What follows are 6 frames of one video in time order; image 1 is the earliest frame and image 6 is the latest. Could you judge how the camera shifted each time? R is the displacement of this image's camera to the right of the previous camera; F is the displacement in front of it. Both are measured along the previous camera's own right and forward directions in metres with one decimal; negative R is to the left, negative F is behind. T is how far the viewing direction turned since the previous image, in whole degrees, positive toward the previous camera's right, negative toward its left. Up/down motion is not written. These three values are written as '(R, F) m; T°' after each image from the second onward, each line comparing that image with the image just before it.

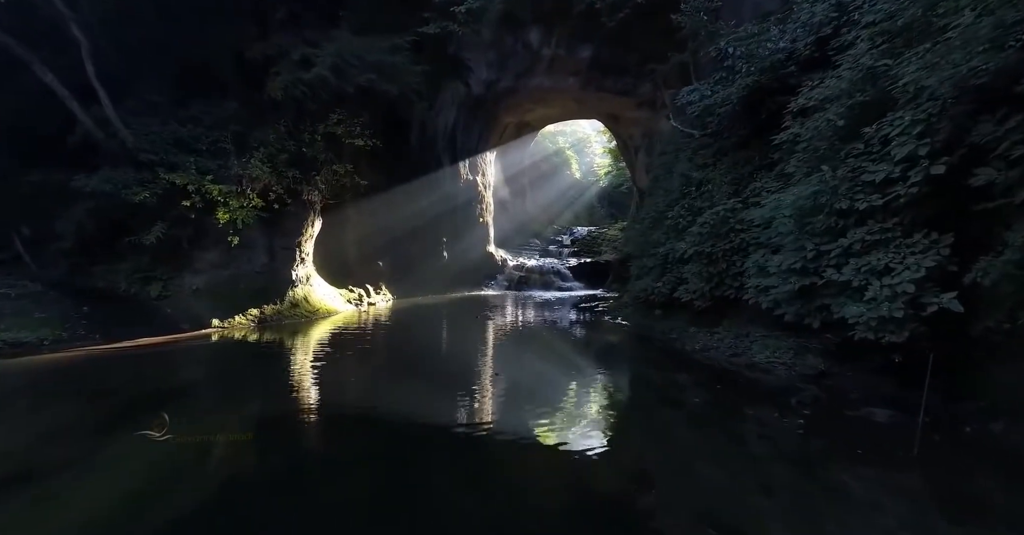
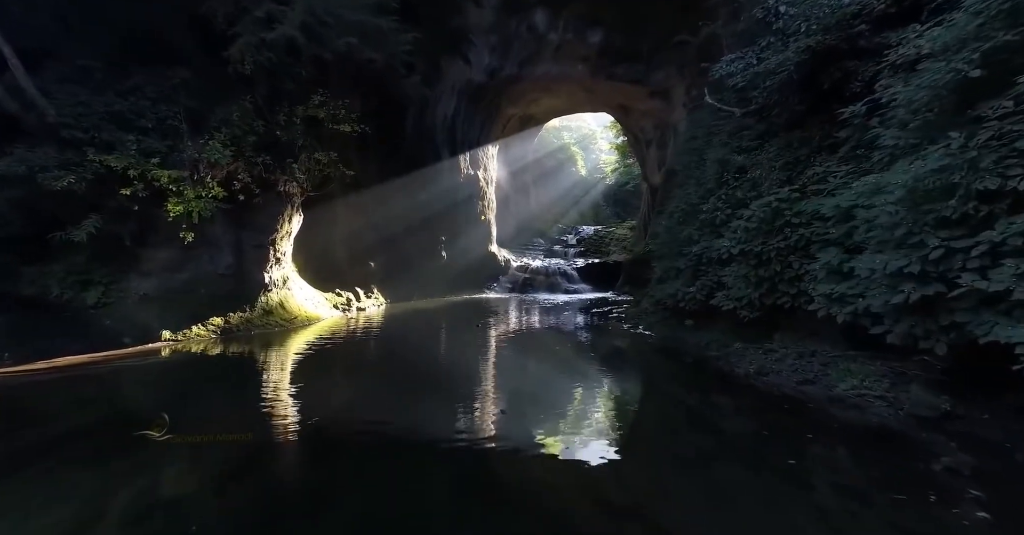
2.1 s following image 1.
(-0.1, +1.4) m; 0°
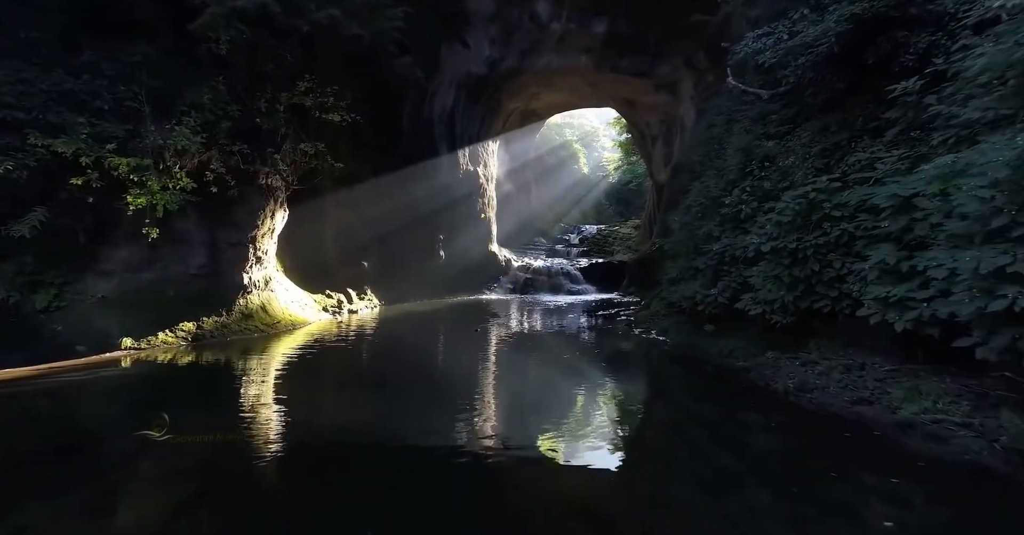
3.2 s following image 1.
(0.0, +0.8) m; 0°
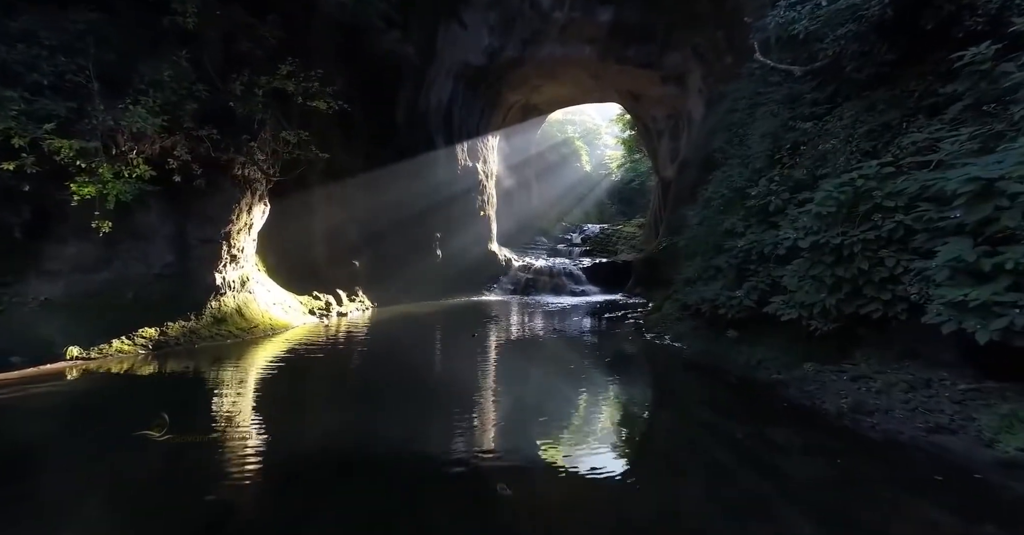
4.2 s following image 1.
(0.0, +0.8) m; 0°
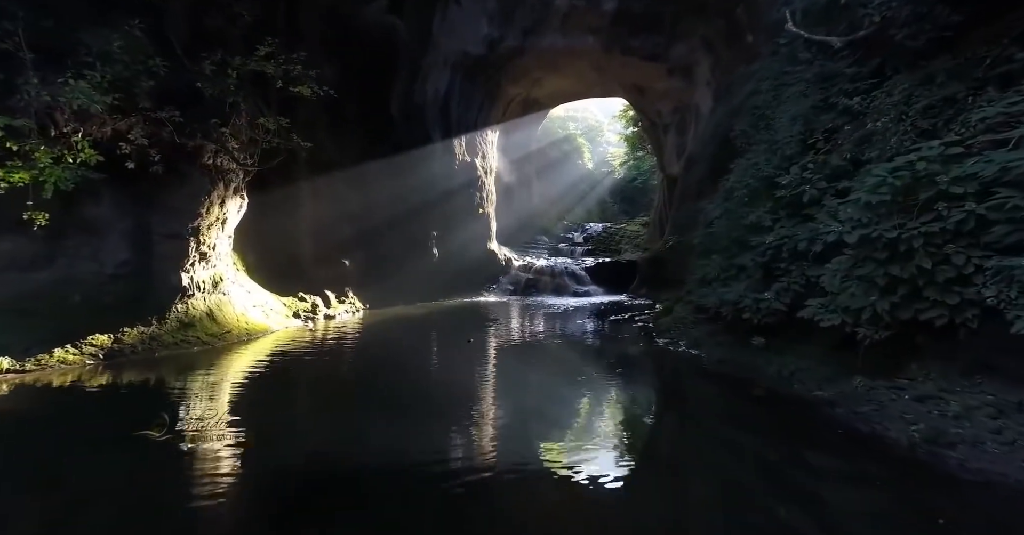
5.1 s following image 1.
(0.0, +0.8) m; 0°
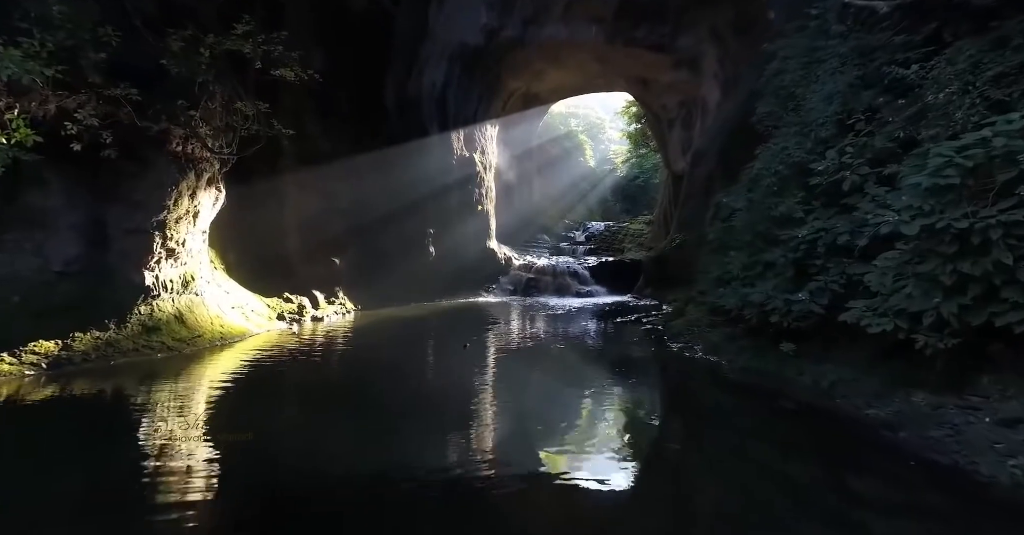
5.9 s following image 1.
(0.0, +0.7) m; 0°
